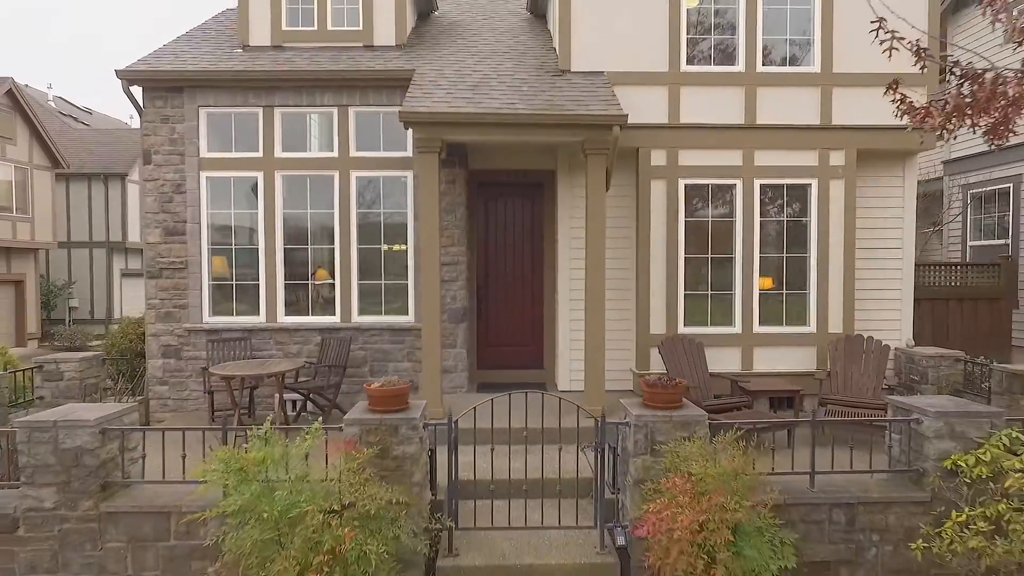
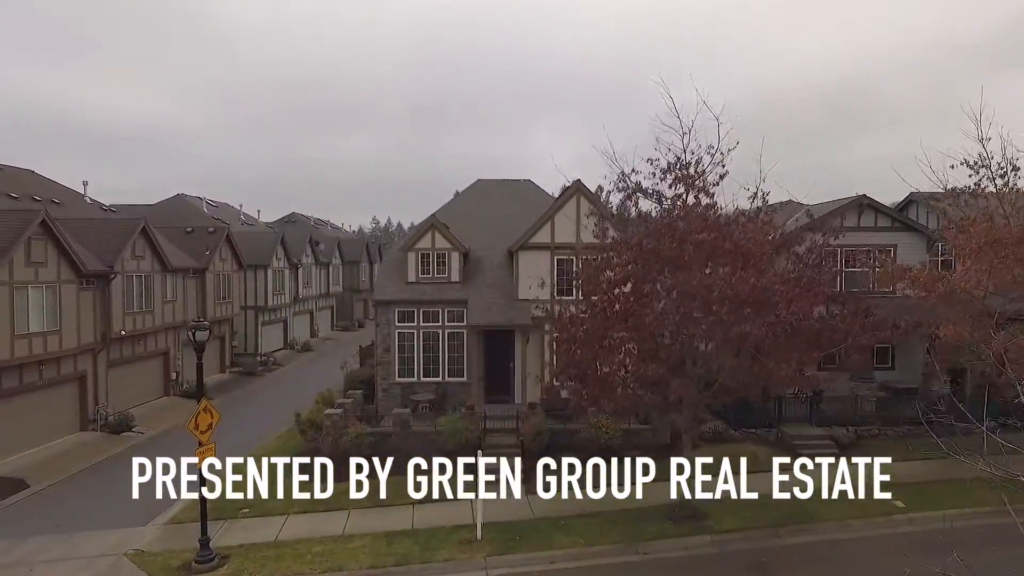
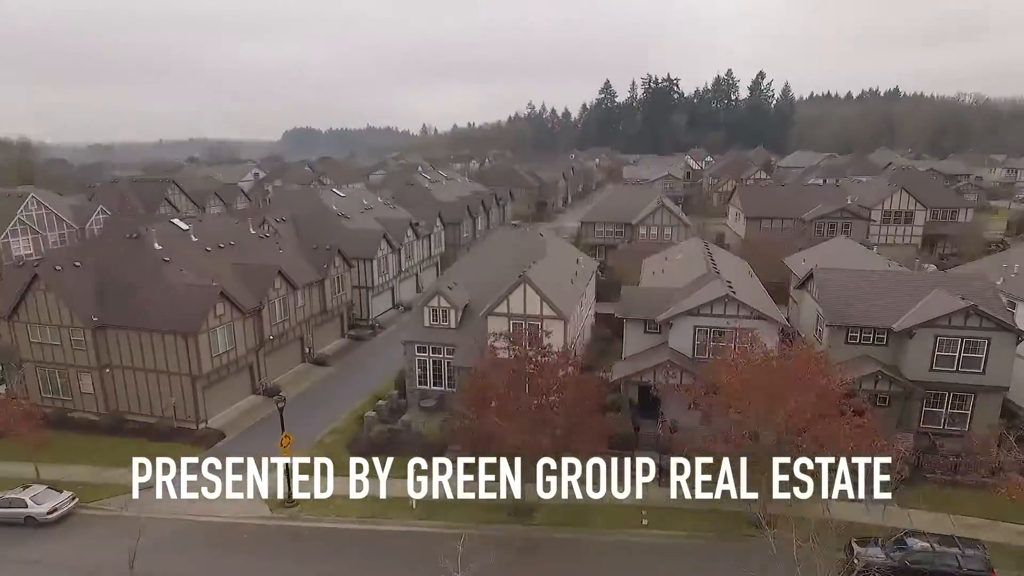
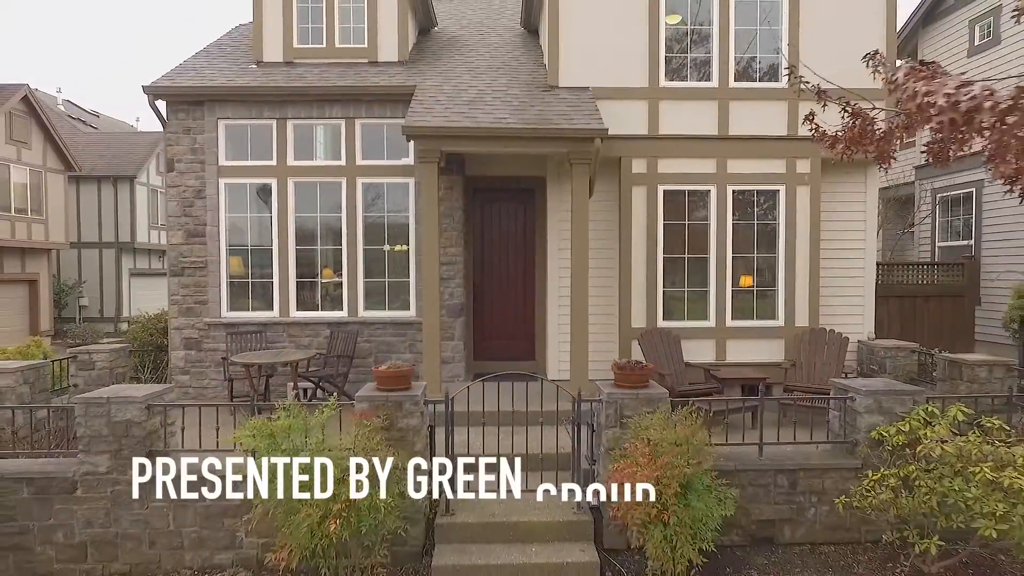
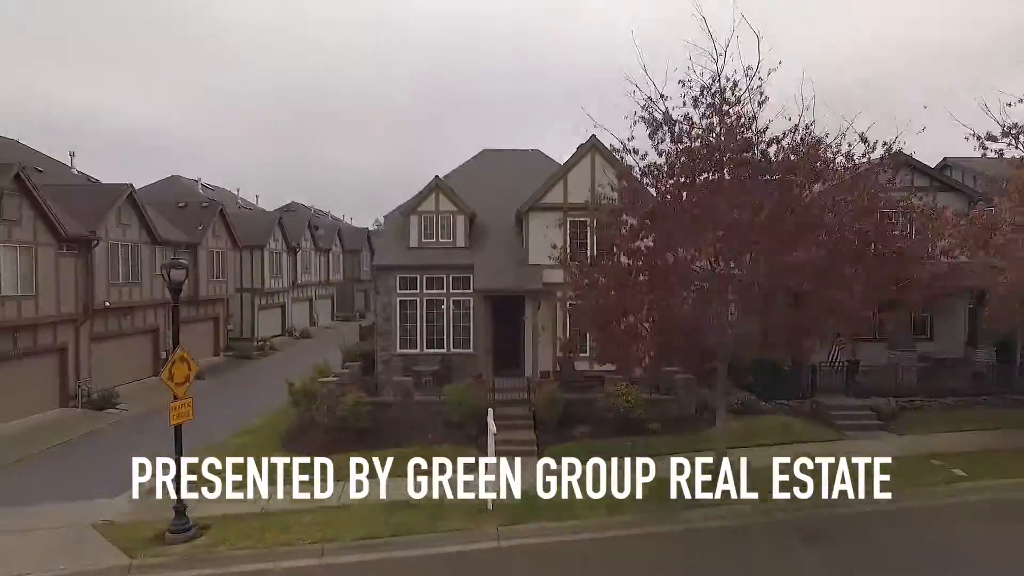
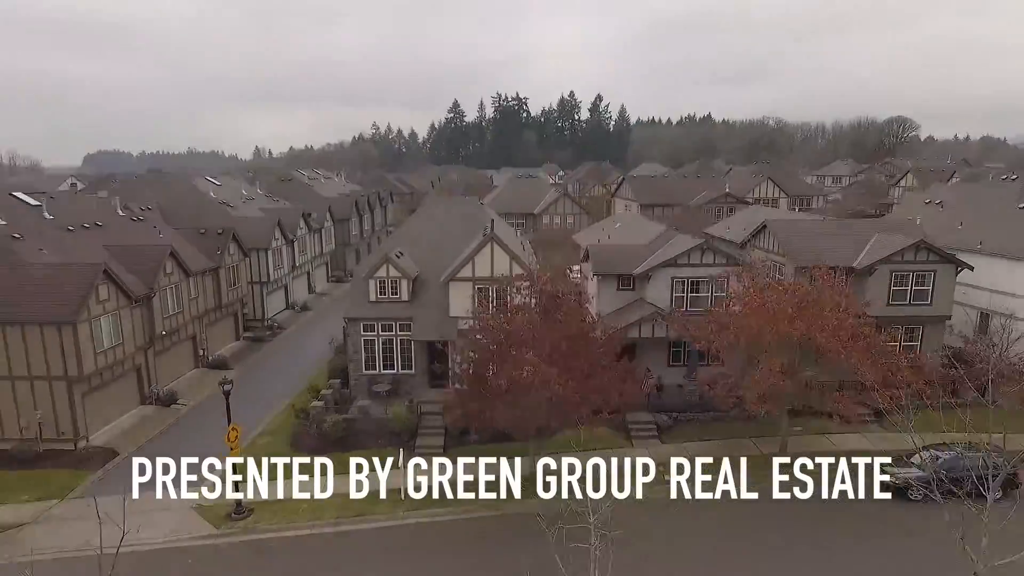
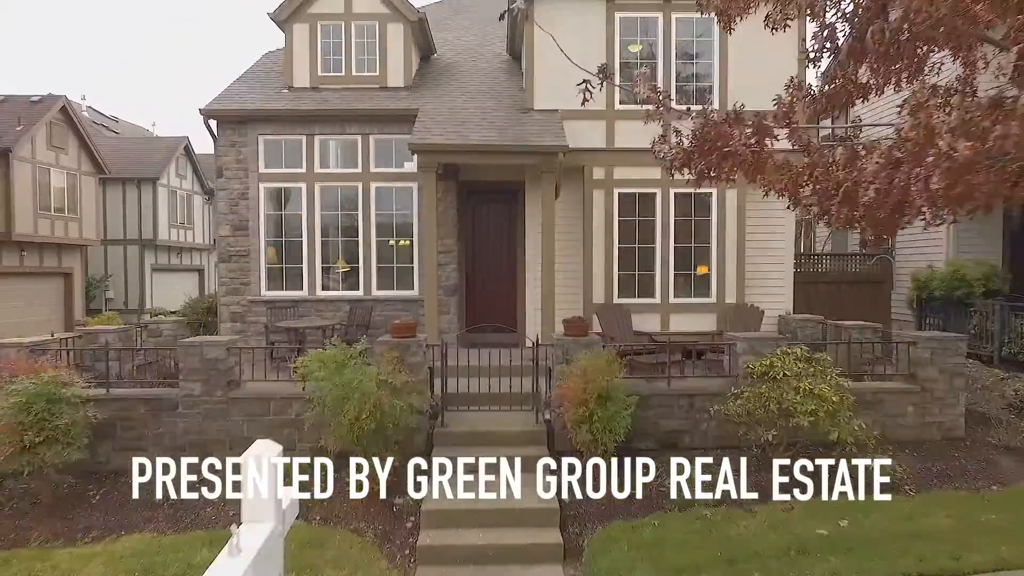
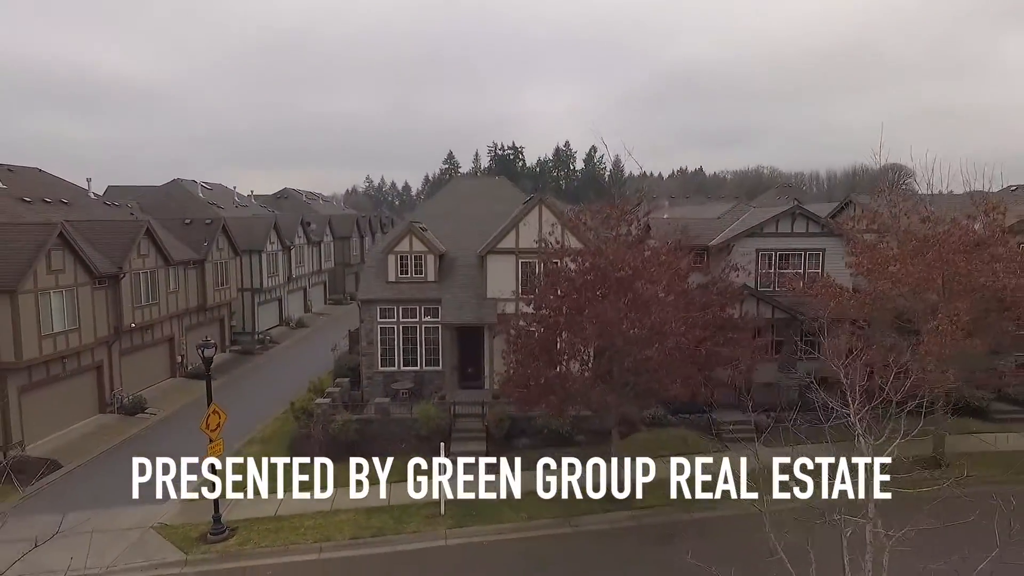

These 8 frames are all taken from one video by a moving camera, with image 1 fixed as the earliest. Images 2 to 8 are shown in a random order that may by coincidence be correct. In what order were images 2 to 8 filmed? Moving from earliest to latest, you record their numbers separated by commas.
4, 7, 5, 2, 8, 6, 3
